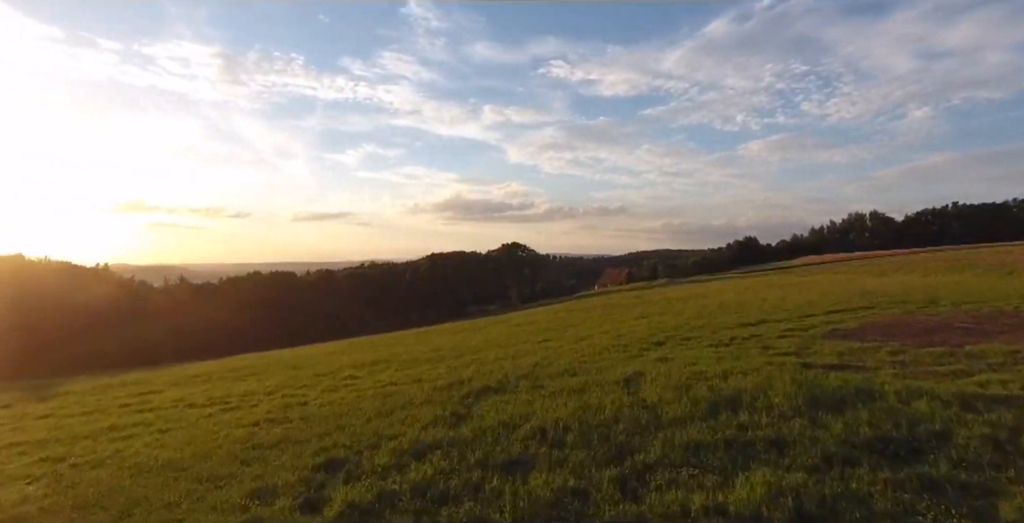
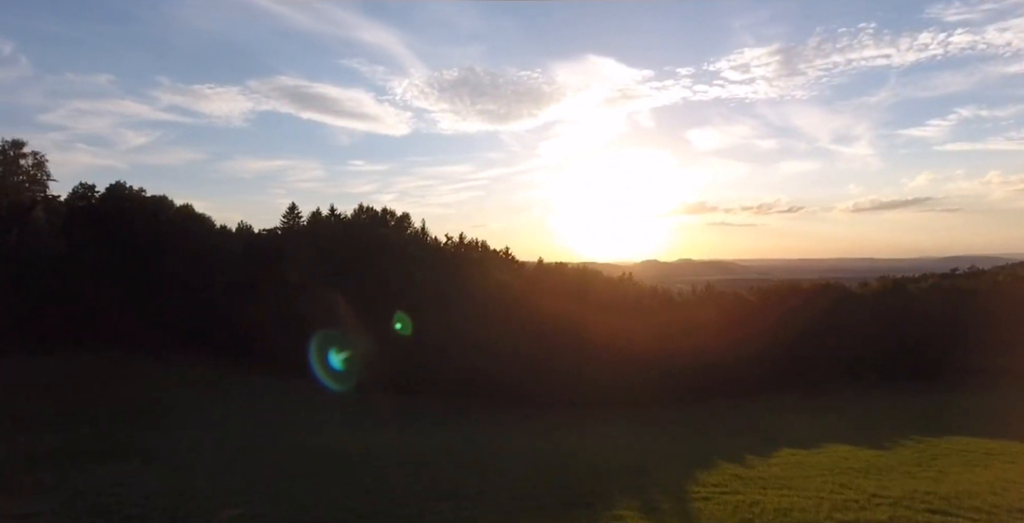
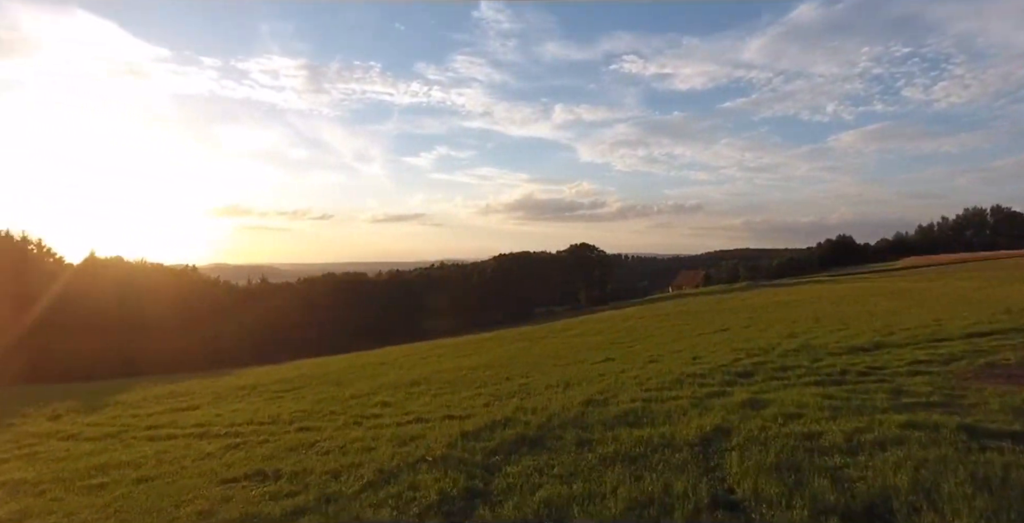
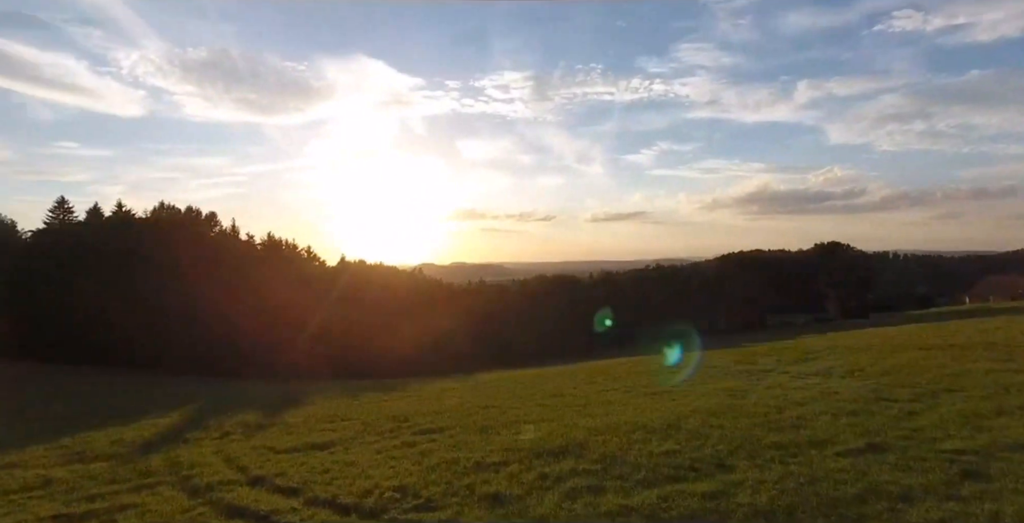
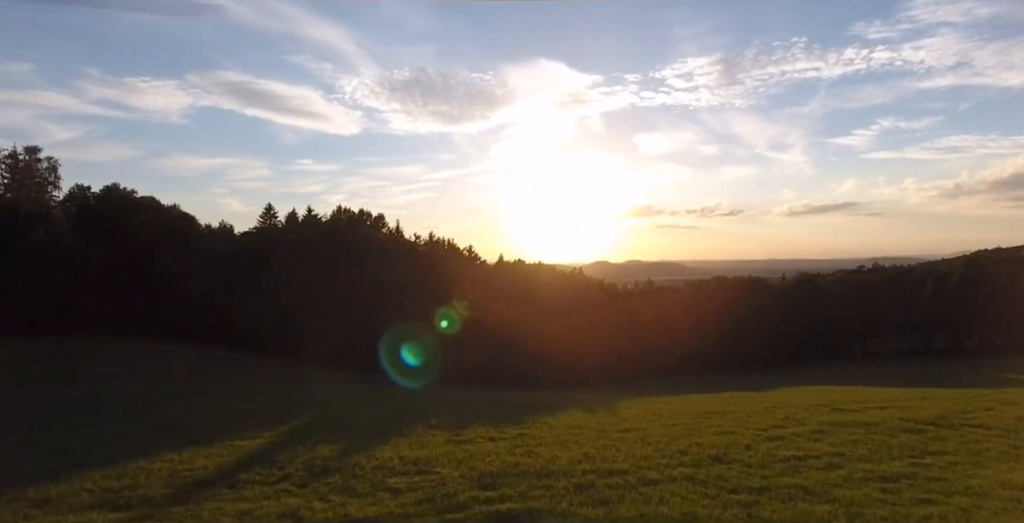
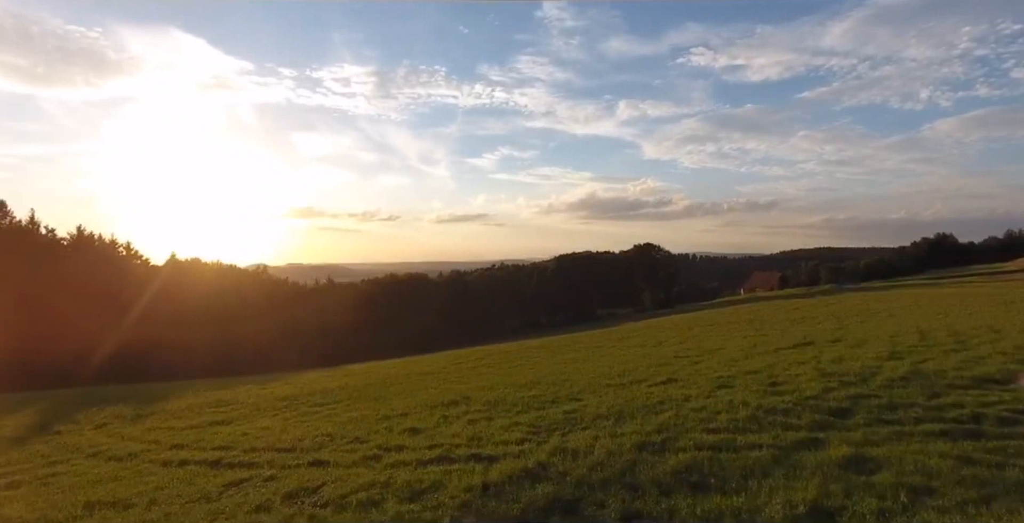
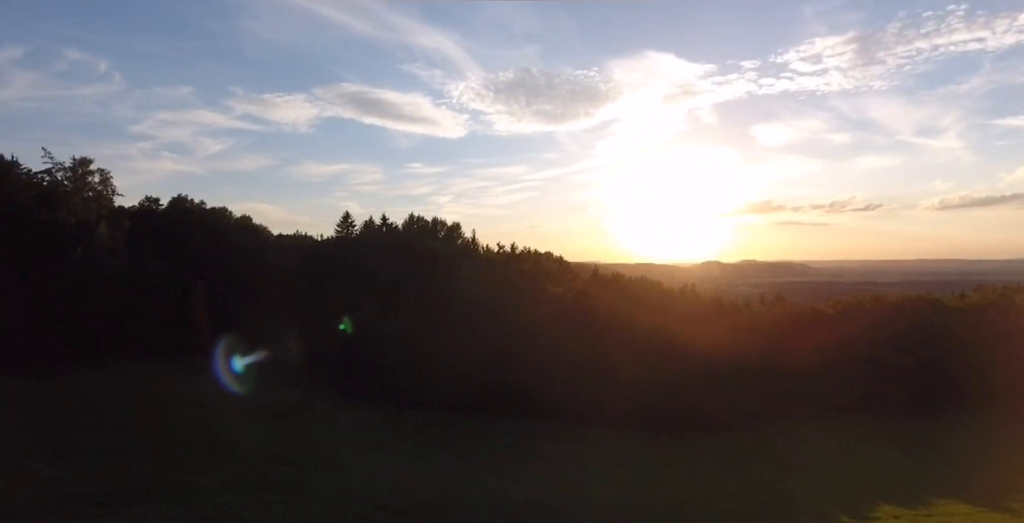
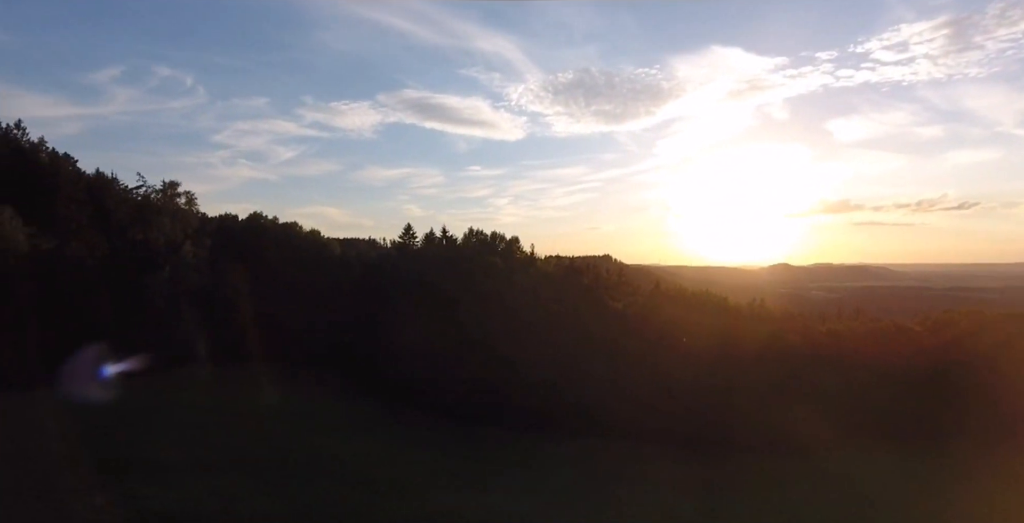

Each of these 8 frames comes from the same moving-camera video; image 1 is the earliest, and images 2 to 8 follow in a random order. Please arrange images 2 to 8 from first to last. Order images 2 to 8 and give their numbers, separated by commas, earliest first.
3, 6, 4, 5, 2, 7, 8
